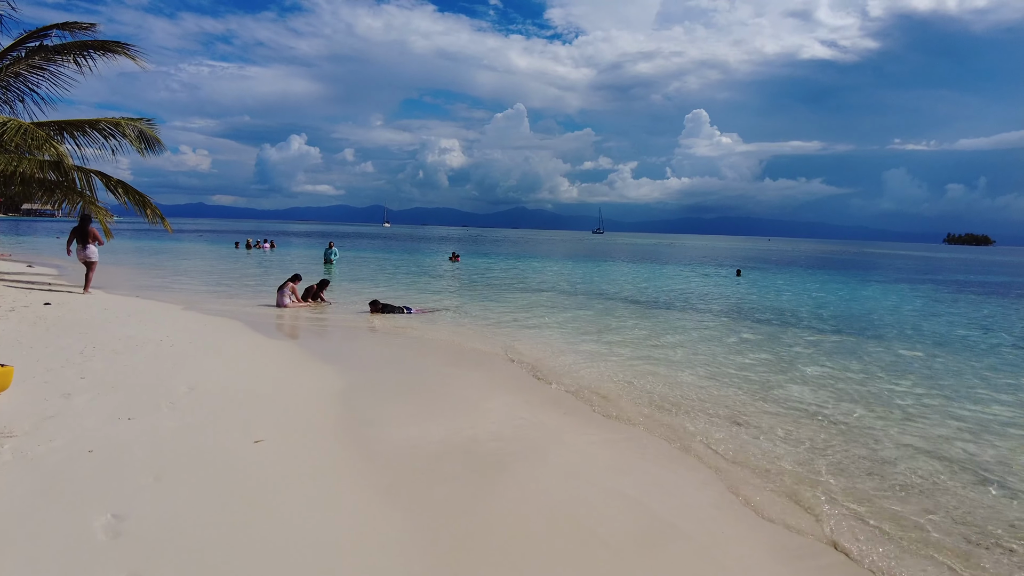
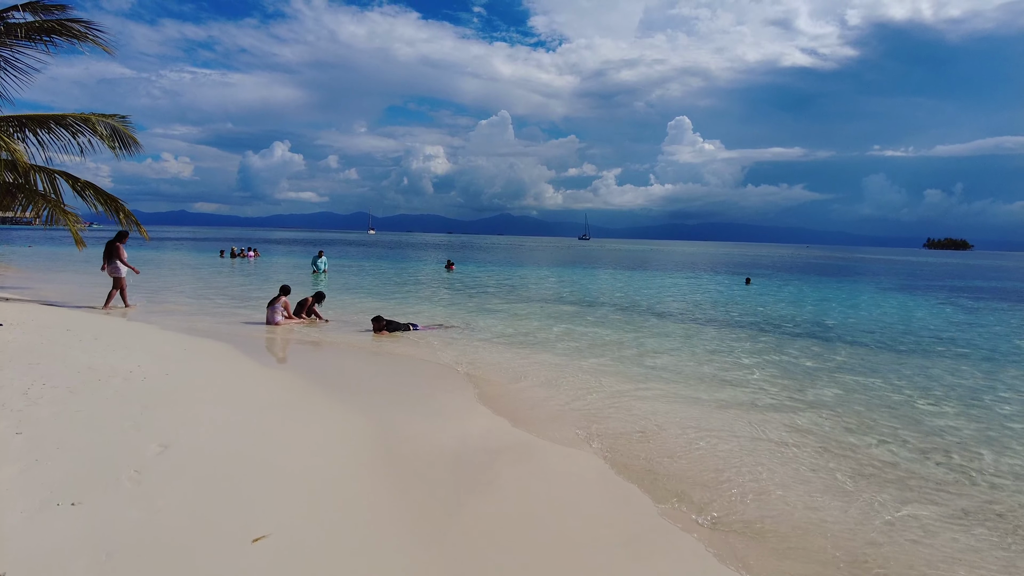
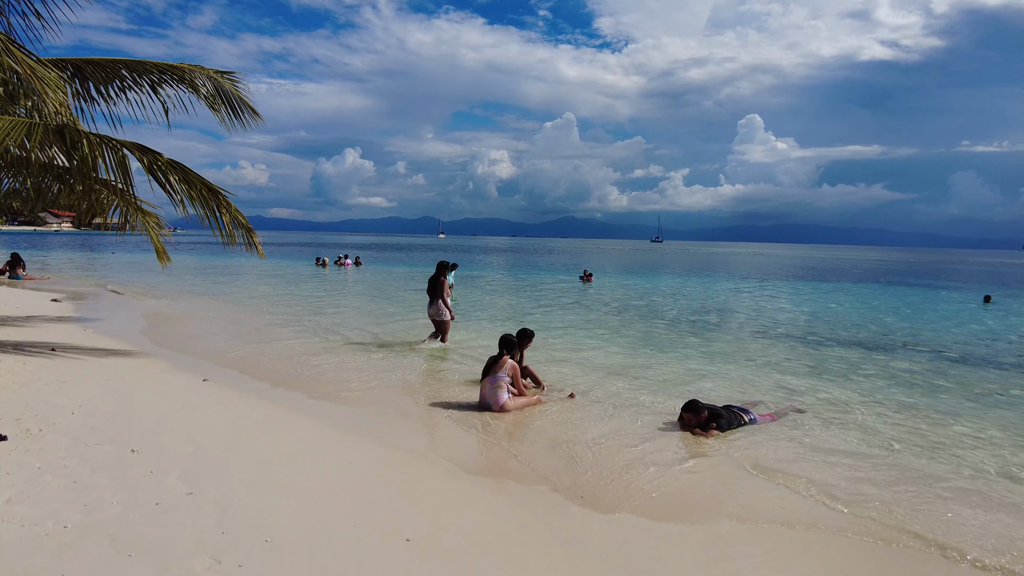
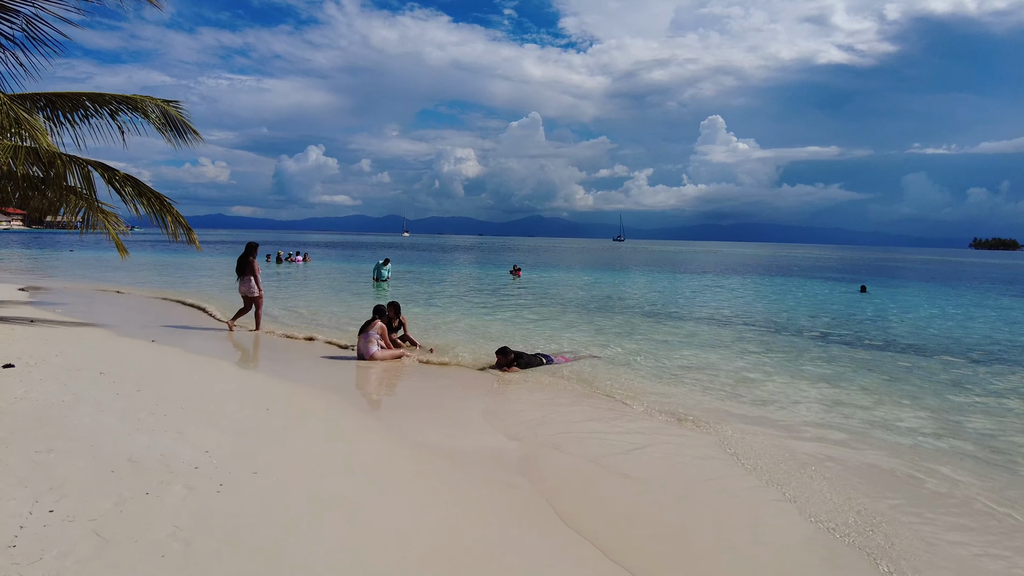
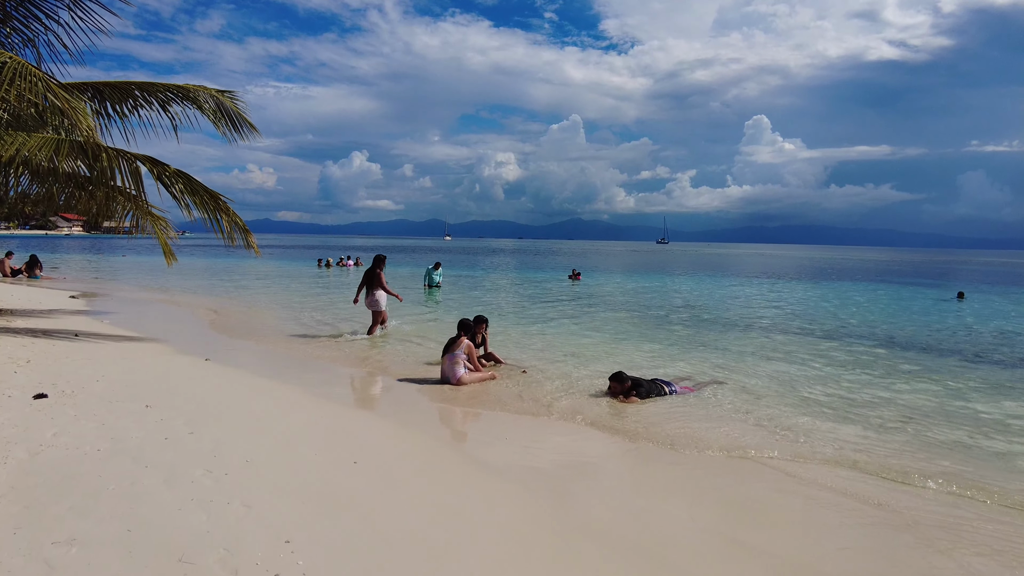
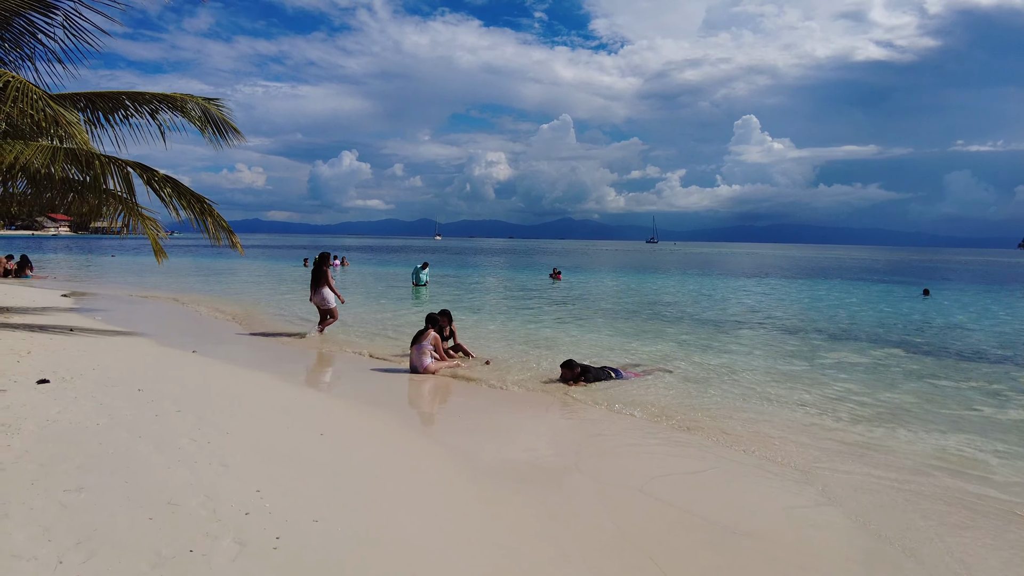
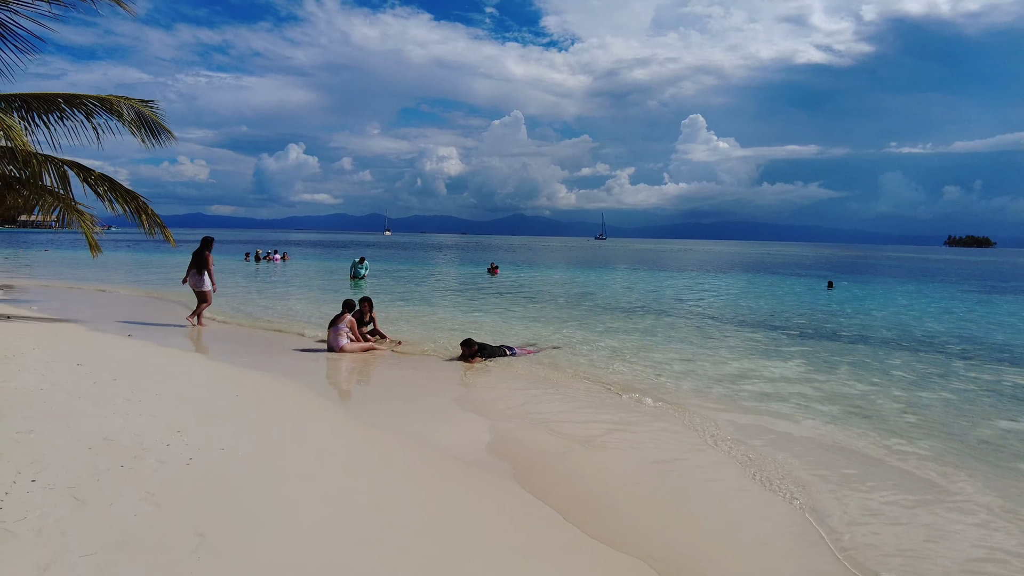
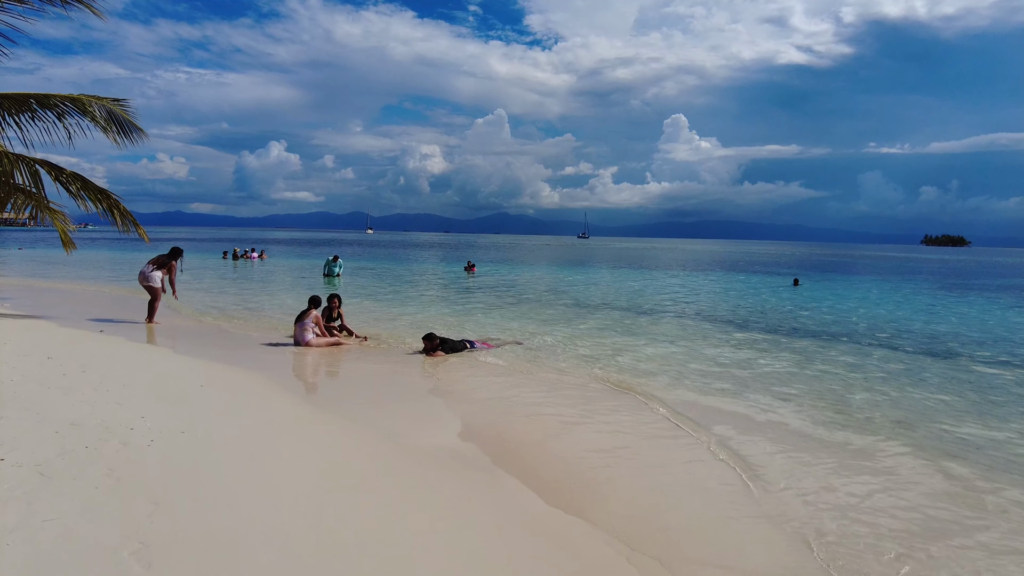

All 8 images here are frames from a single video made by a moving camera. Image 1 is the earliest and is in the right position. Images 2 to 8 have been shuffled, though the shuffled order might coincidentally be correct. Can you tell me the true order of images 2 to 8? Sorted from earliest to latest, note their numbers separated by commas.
2, 8, 7, 4, 6, 5, 3
